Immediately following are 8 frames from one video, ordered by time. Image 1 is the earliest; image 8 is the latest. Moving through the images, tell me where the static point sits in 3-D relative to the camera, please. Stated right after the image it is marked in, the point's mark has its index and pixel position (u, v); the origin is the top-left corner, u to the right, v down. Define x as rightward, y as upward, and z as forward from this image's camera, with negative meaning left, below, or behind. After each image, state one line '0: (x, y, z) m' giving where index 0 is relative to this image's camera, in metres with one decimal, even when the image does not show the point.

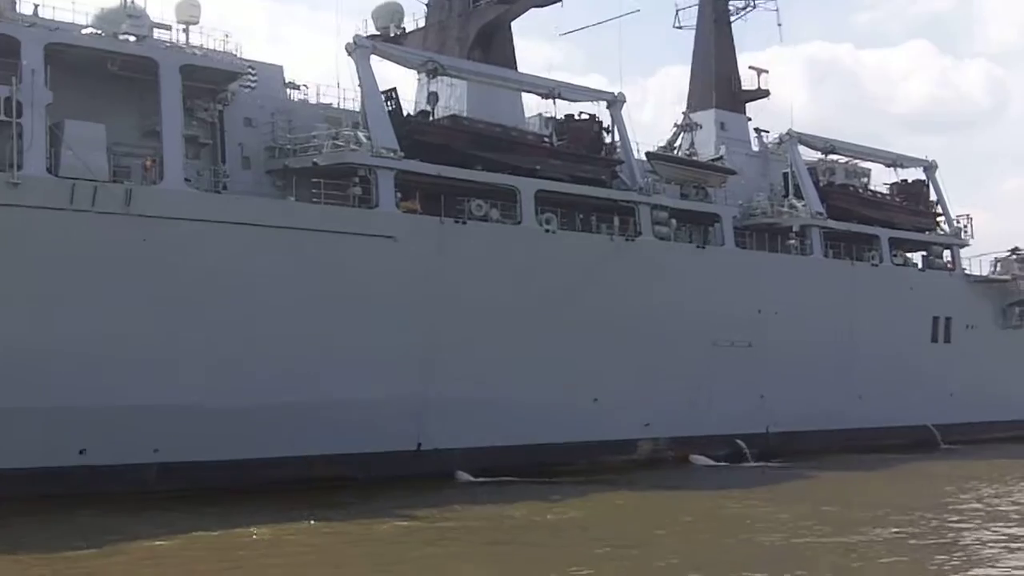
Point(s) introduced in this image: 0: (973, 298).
0: (+7.0, -0.1, +19.8) m
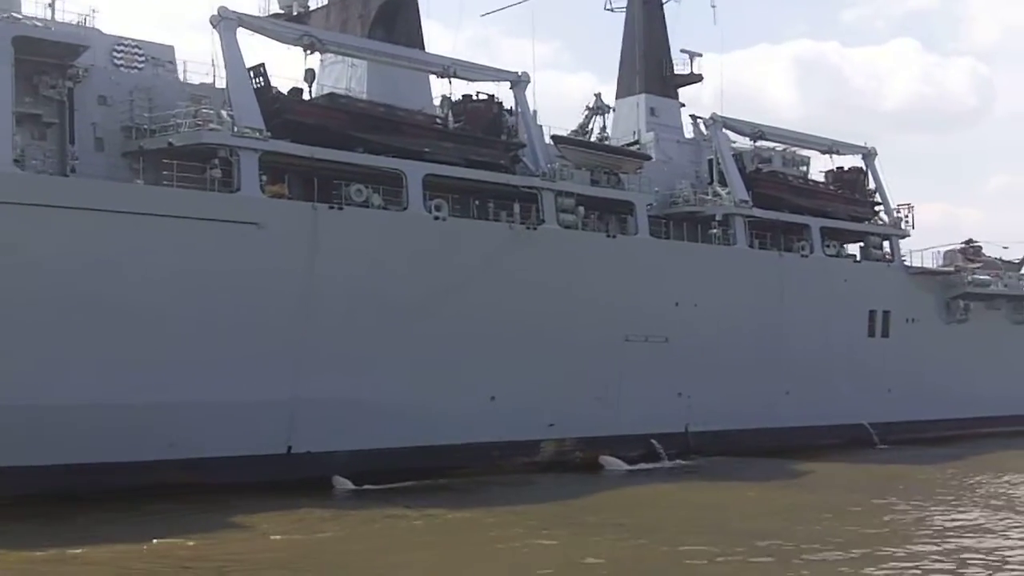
0: (+5.8, 0.0, +18.9) m
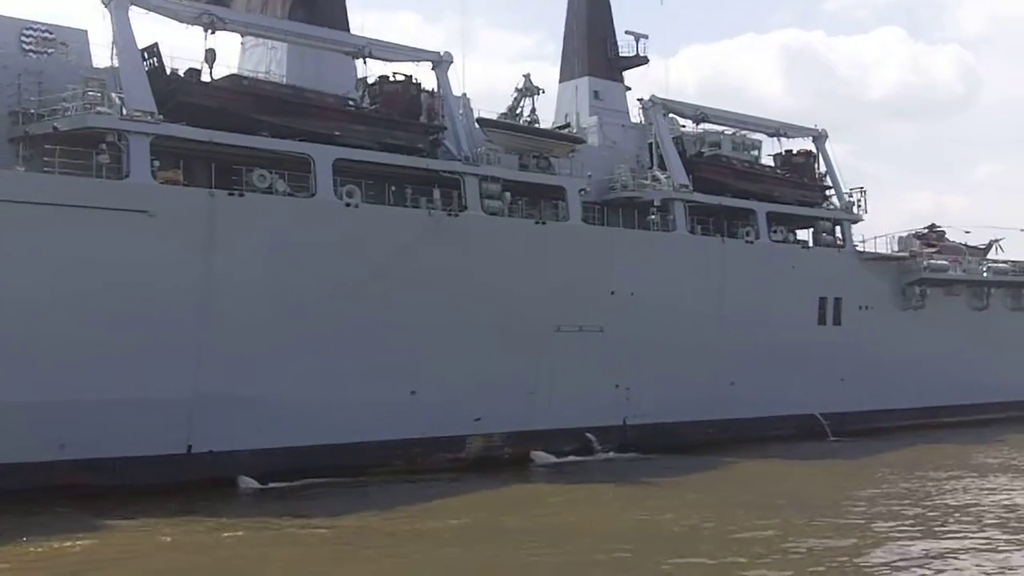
0: (+5.0, +0.2, +18.4) m
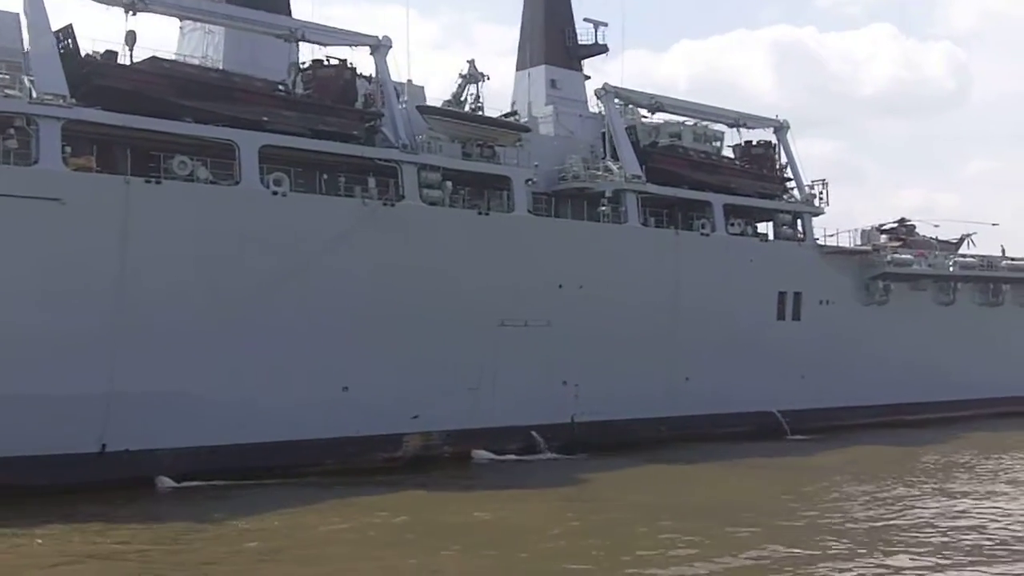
0: (+4.4, +0.2, +17.9) m
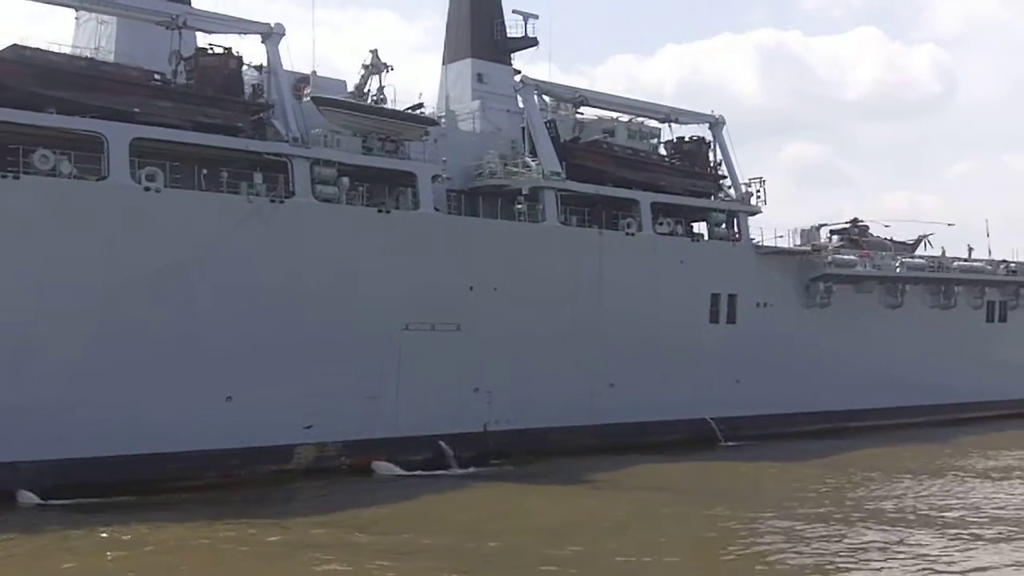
0: (+3.4, +0.2, +17.3) m
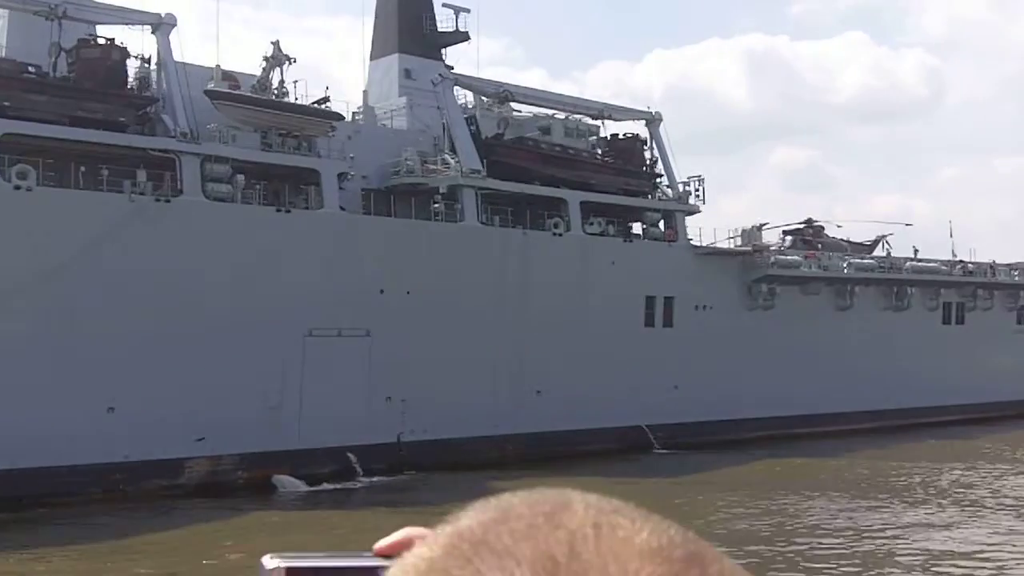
0: (+2.5, +0.2, +16.6) m
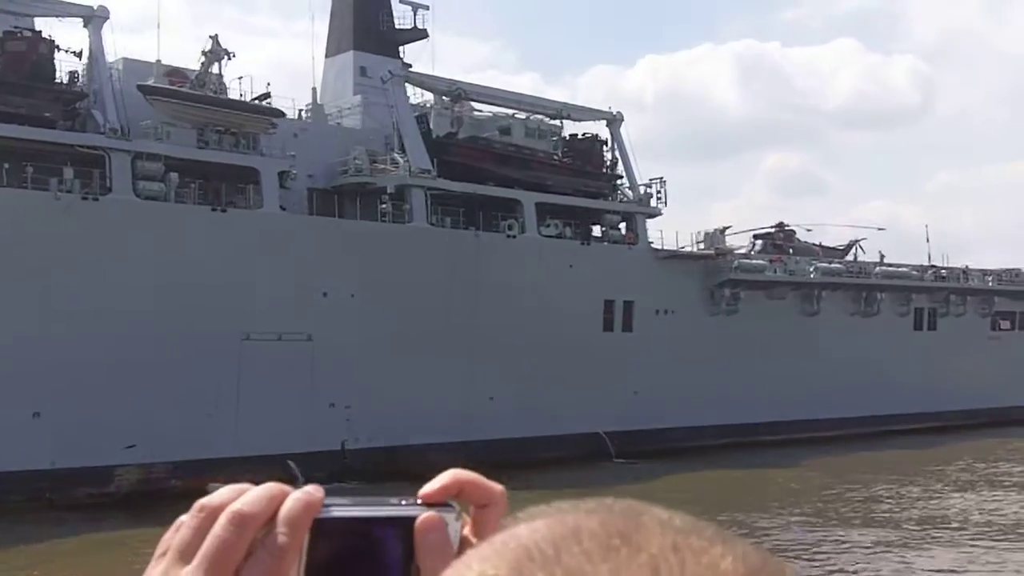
0: (+1.9, +0.1, +16.3) m
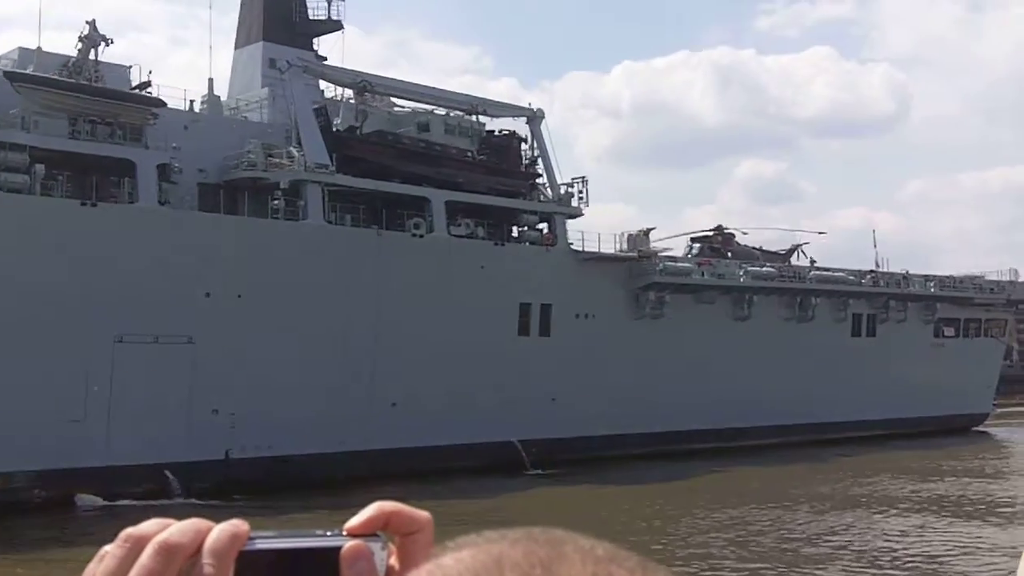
0: (+0.9, +0.1, +15.7) m
